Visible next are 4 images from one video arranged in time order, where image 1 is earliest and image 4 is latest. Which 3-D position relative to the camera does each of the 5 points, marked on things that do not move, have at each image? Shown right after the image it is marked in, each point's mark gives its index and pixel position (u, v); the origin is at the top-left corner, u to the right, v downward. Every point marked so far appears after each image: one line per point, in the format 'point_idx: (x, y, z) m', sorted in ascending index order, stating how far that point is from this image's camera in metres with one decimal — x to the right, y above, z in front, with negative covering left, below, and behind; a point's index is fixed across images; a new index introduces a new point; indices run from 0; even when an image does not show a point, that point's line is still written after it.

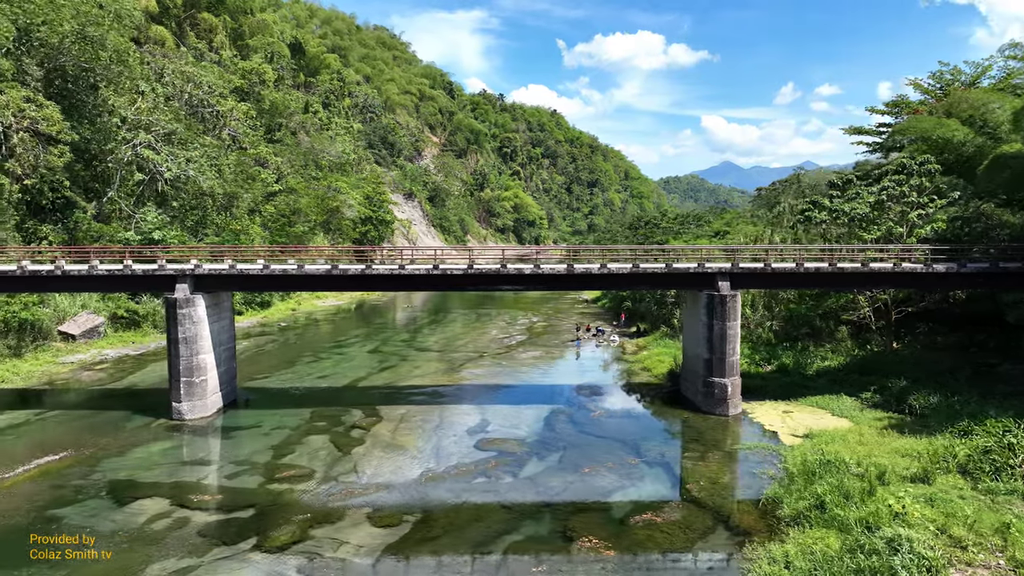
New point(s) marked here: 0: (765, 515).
0: (+5.1, -4.5, +14.2) m
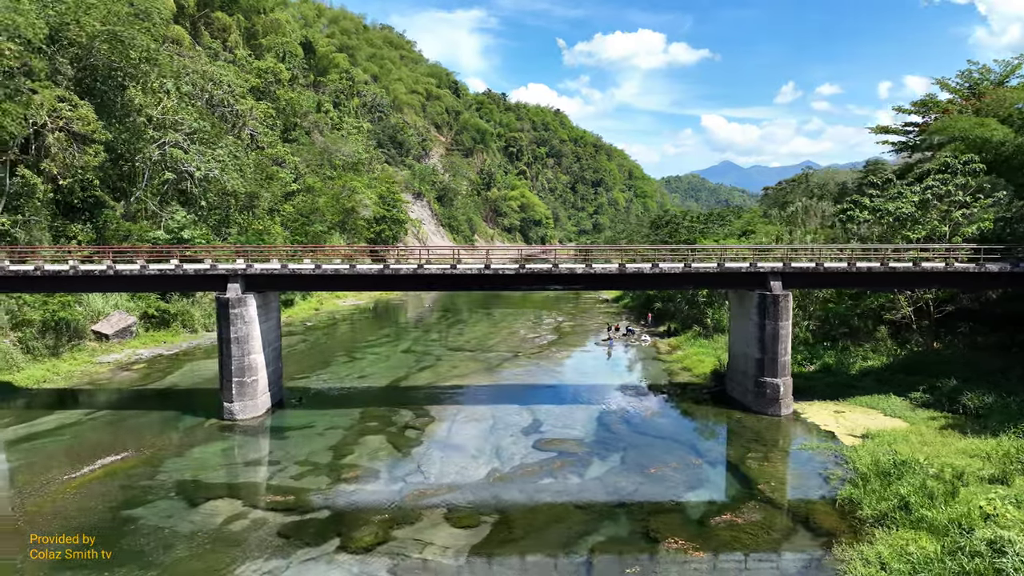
0: (+6.6, -4.5, +14.1) m
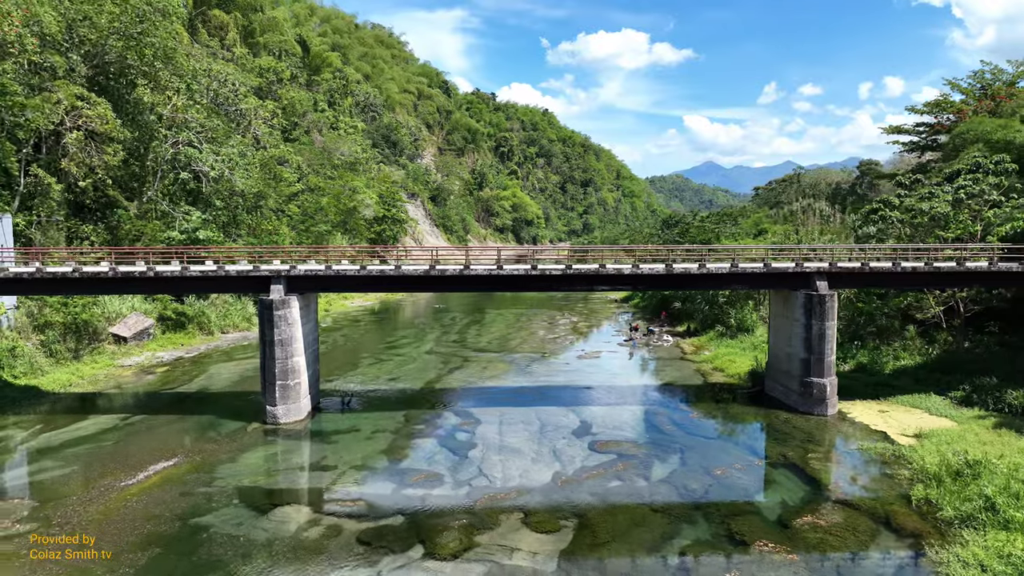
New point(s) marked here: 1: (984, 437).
0: (+8.2, -4.5, +14.1) m
1: (+12.3, -3.9, +18.6) m
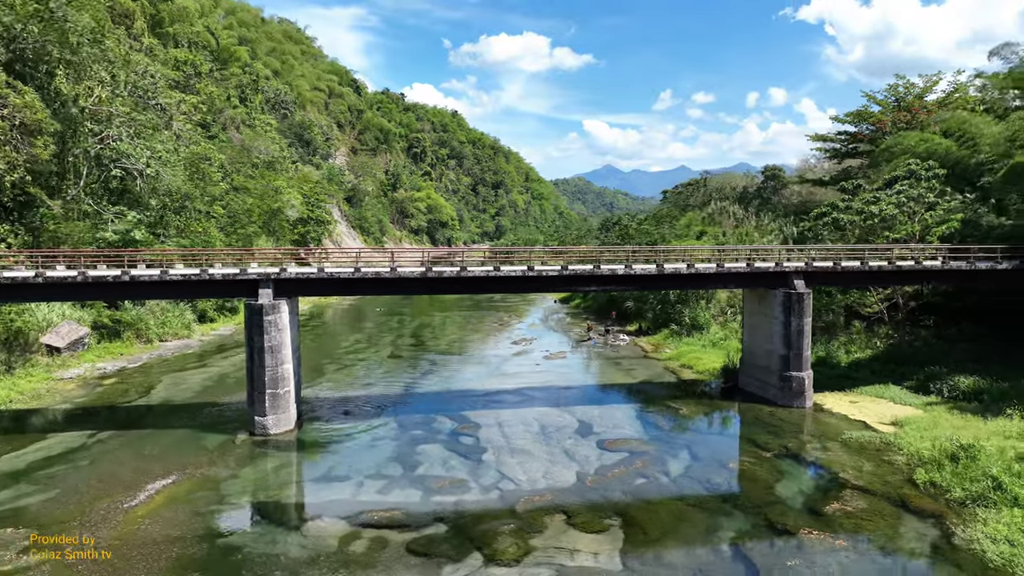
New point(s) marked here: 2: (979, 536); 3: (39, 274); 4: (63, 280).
0: (+9.0, -4.4, +15.1) m
1: (+12.5, -3.8, +20.1) m
2: (+8.6, -4.6, +13.1) m
3: (-12.6, +0.4, +19.0) m
4: (-12.4, +0.2, +19.5) m
